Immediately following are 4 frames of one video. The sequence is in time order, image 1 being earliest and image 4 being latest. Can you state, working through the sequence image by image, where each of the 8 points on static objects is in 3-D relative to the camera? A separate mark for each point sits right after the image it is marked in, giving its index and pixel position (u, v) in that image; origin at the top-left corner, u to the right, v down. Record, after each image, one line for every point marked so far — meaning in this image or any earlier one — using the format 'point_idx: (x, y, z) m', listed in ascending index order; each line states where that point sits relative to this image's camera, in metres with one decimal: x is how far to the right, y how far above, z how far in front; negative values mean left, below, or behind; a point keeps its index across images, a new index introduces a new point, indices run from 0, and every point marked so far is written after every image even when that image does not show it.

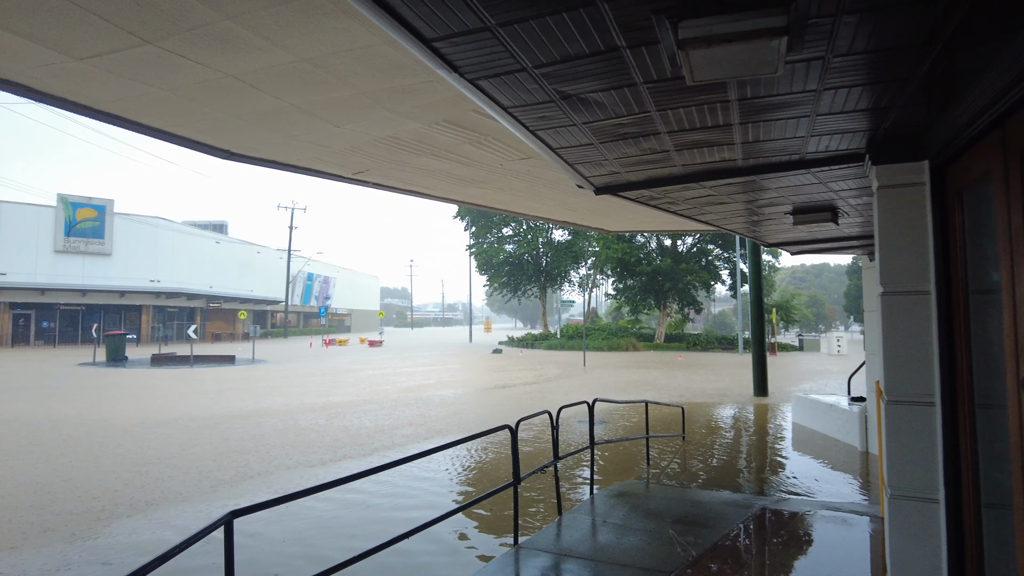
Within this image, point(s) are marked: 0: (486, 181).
0: (-0.3, +1.1, +6.4) m
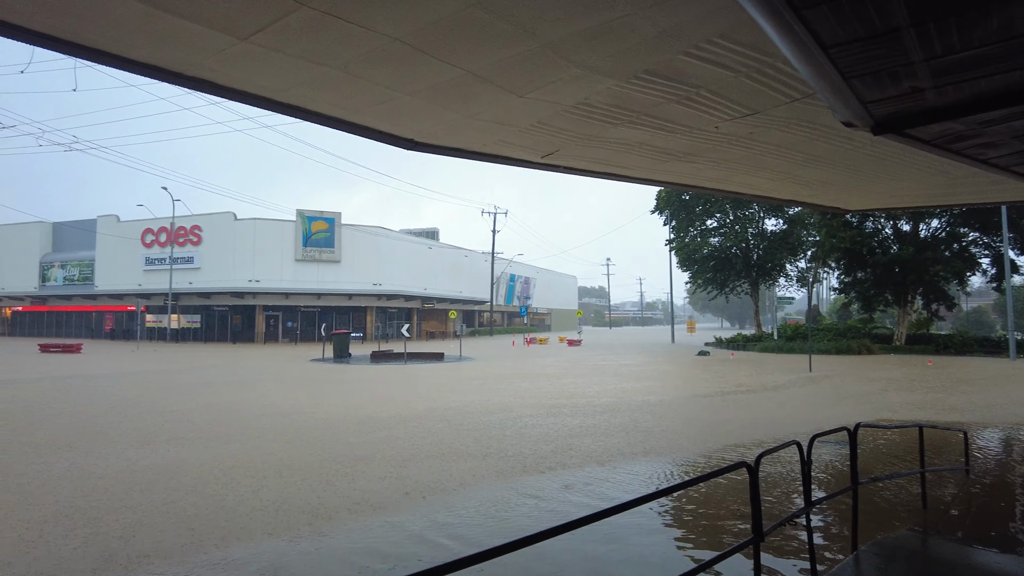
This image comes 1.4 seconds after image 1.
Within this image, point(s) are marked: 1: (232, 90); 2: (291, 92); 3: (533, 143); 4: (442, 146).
0: (+1.6, +1.2, +5.4) m
1: (-1.8, +1.3, +4.0) m
2: (-1.4, +1.2, +3.9) m
3: (+0.2, +1.2, +5.0) m
4: (-0.6, +1.2, +5.2) m
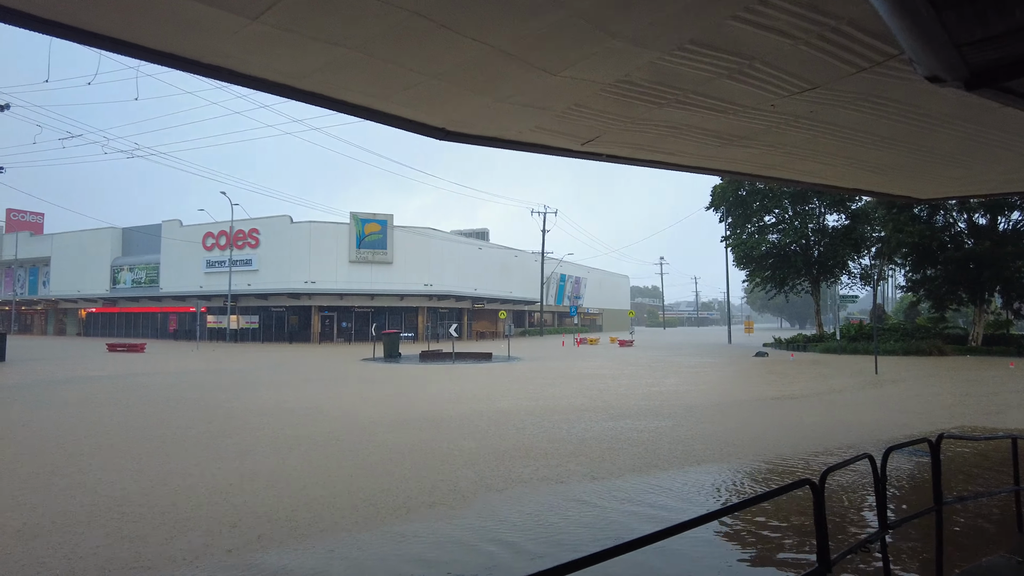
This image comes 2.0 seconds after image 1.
0: (+1.9, +1.2, +5.0) m
1: (-1.6, +1.3, +3.8) m
2: (-1.2, +1.2, +3.7) m
3: (+0.4, +1.2, +4.7) m
4: (-0.3, +1.2, +4.9) m
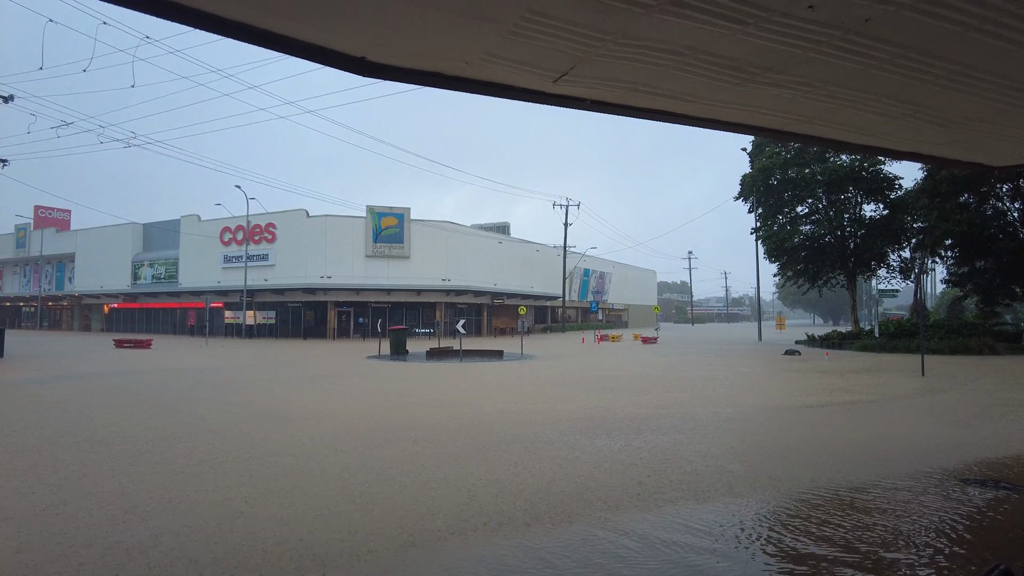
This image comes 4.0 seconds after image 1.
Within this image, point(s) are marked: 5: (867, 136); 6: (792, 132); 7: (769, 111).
0: (+1.6, +1.3, +3.7) m
1: (-1.9, +1.4, +2.7) m
2: (-1.5, +1.3, +2.6) m
3: (+0.1, +1.3, +3.5) m
4: (-0.6, +1.3, +3.8) m
5: (+2.9, +1.2, +5.2) m
6: (+2.3, +1.3, +5.1) m
7: (+1.9, +1.3, +4.6) m
